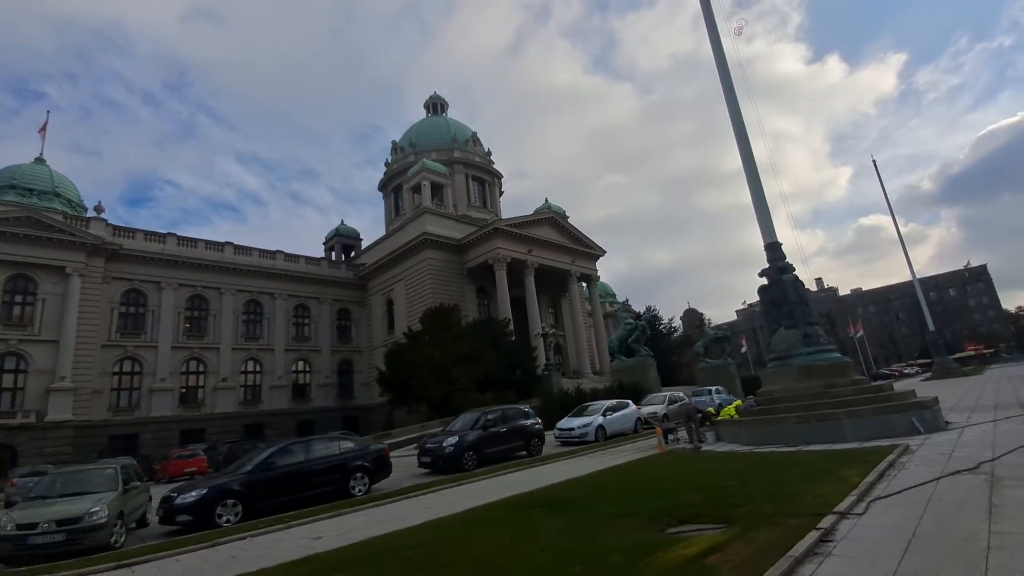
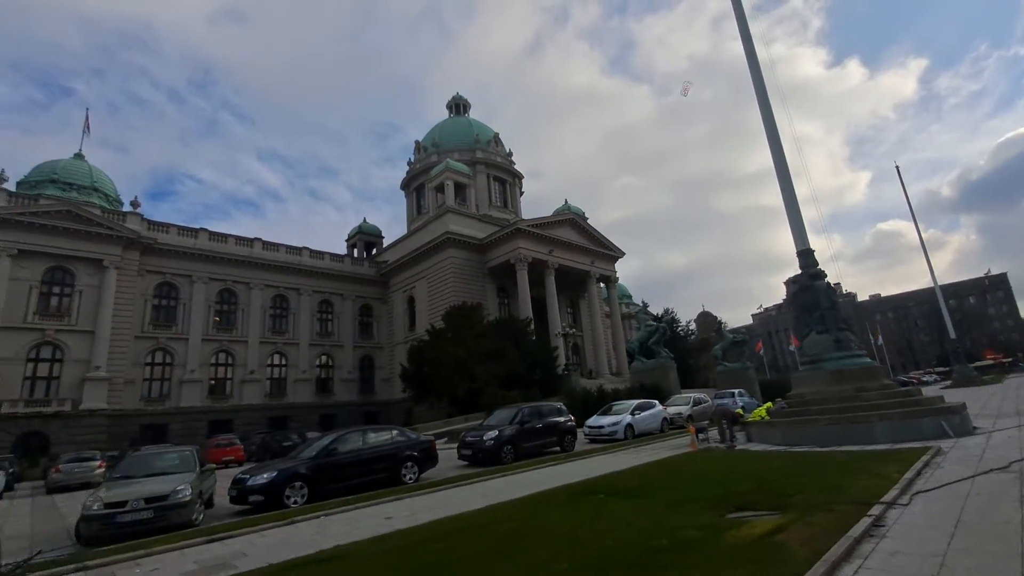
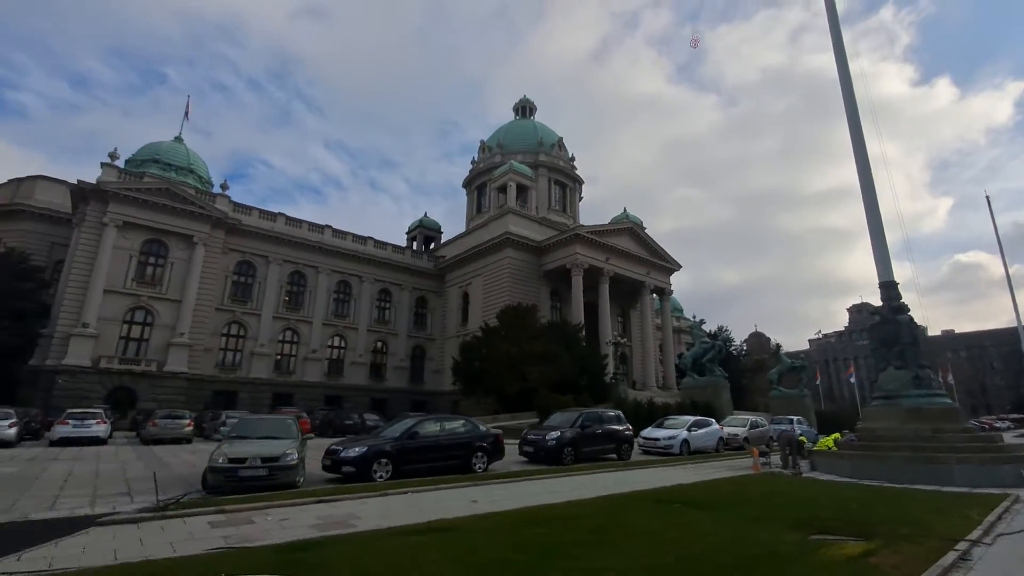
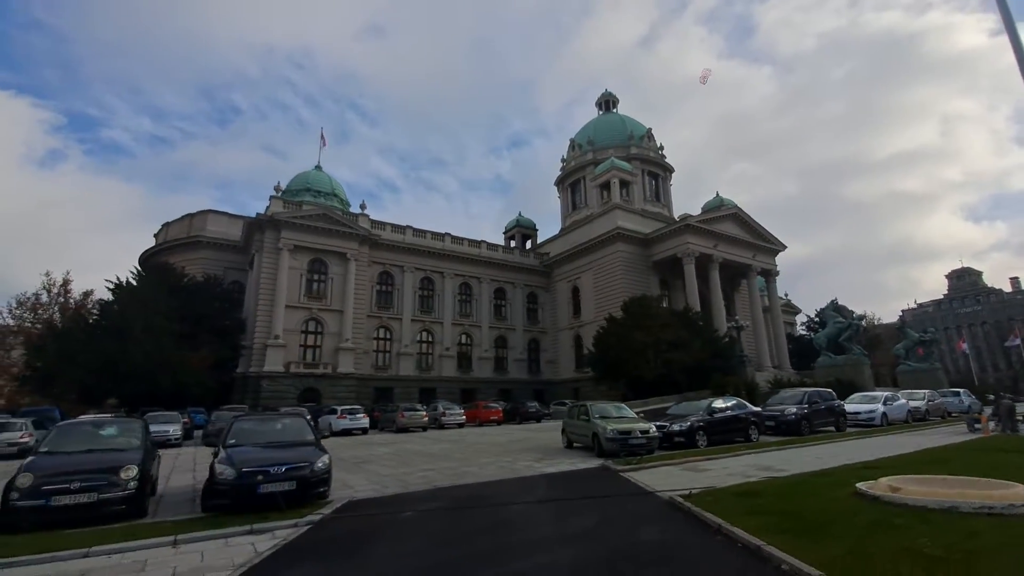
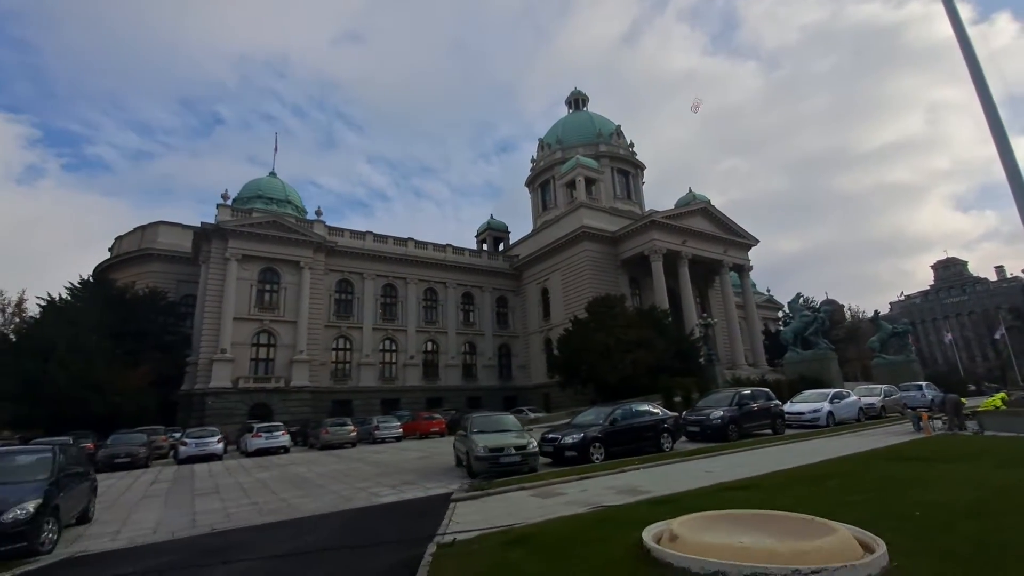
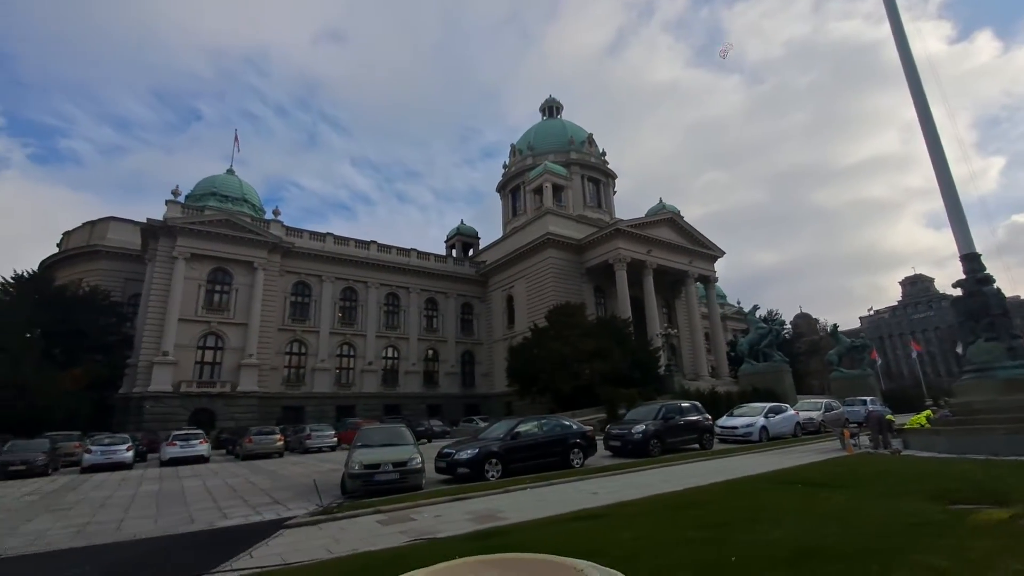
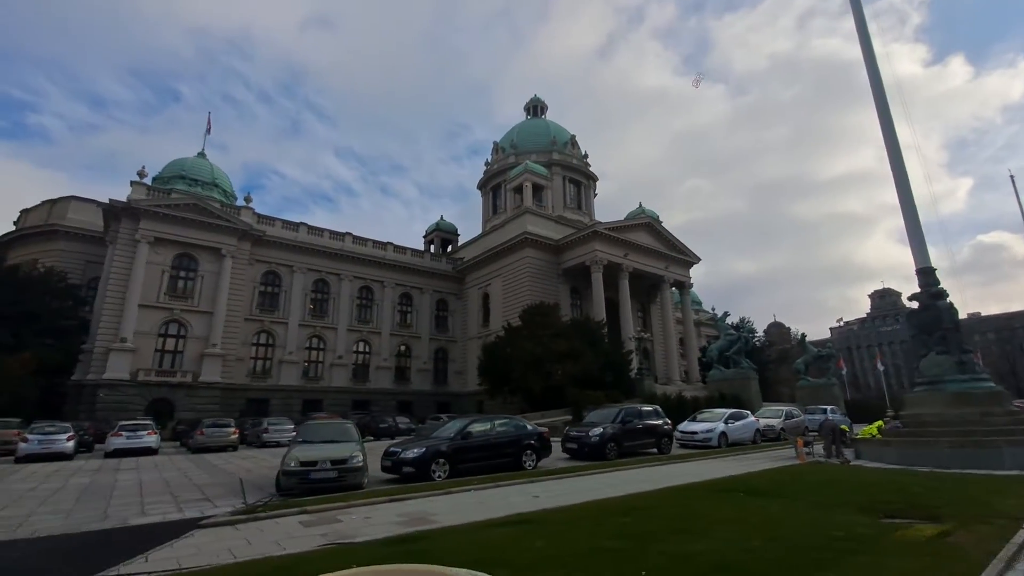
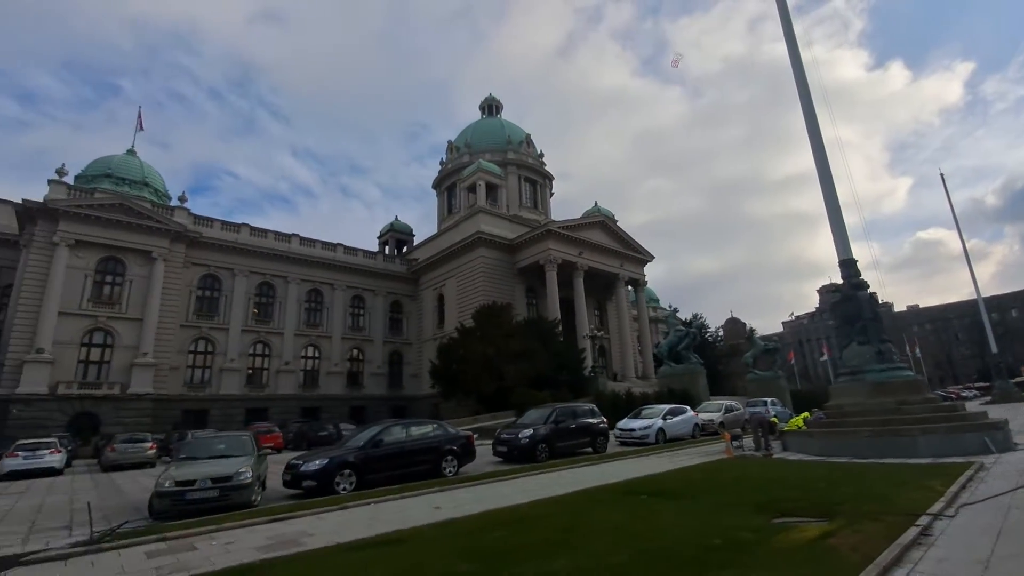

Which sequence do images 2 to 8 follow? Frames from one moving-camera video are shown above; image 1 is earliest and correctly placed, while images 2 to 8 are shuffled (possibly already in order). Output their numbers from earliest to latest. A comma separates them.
2, 8, 3, 7, 6, 5, 4
